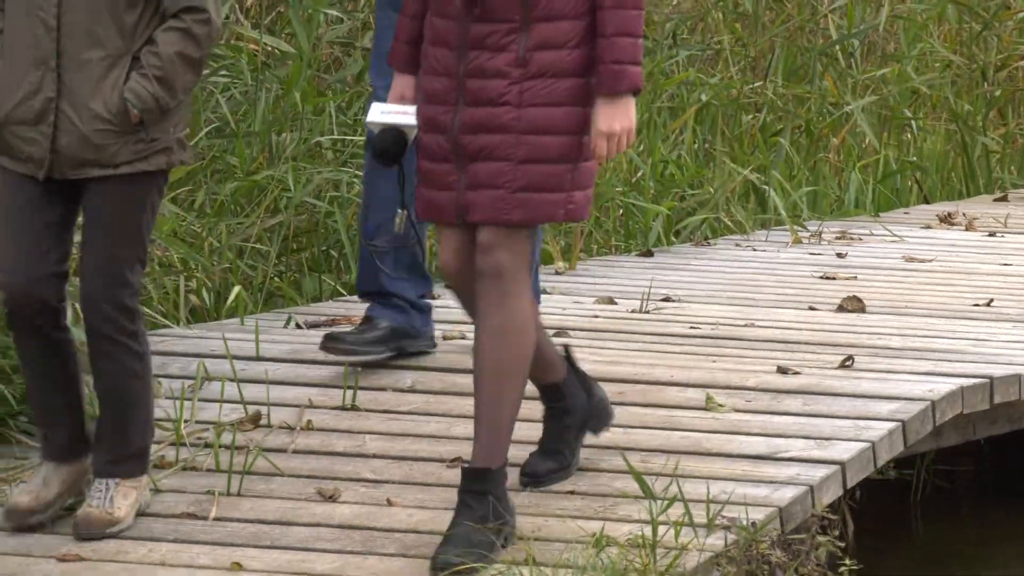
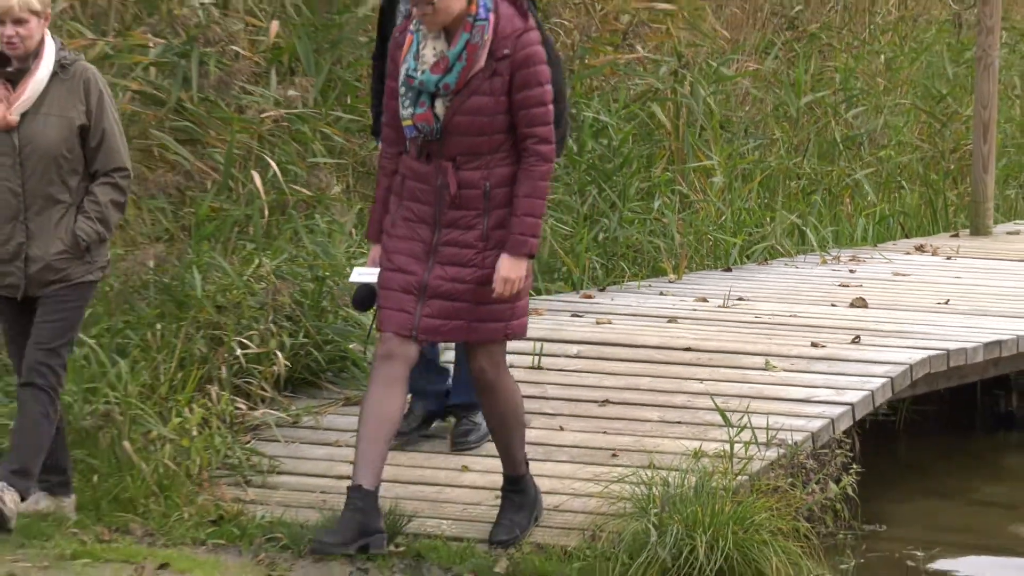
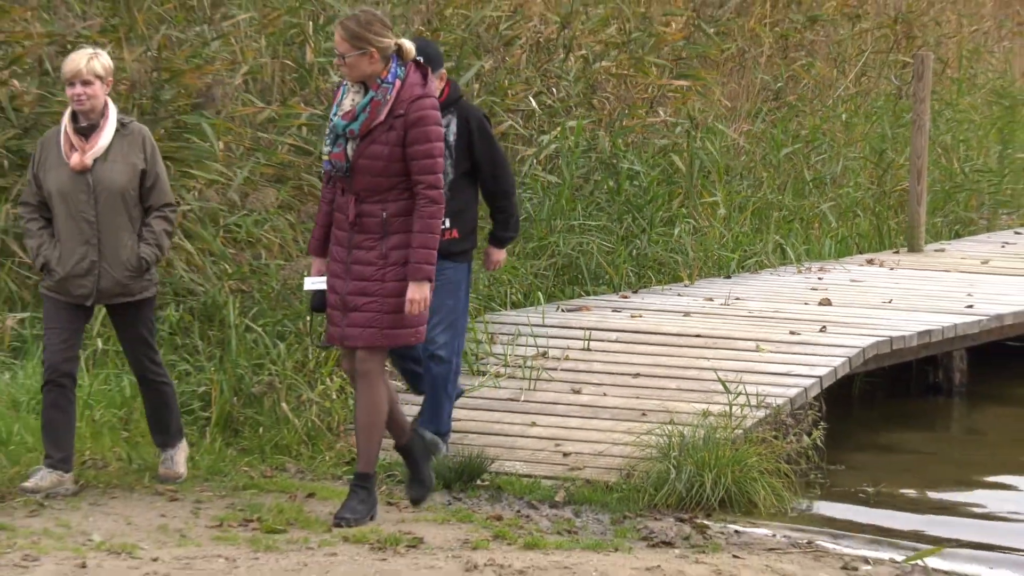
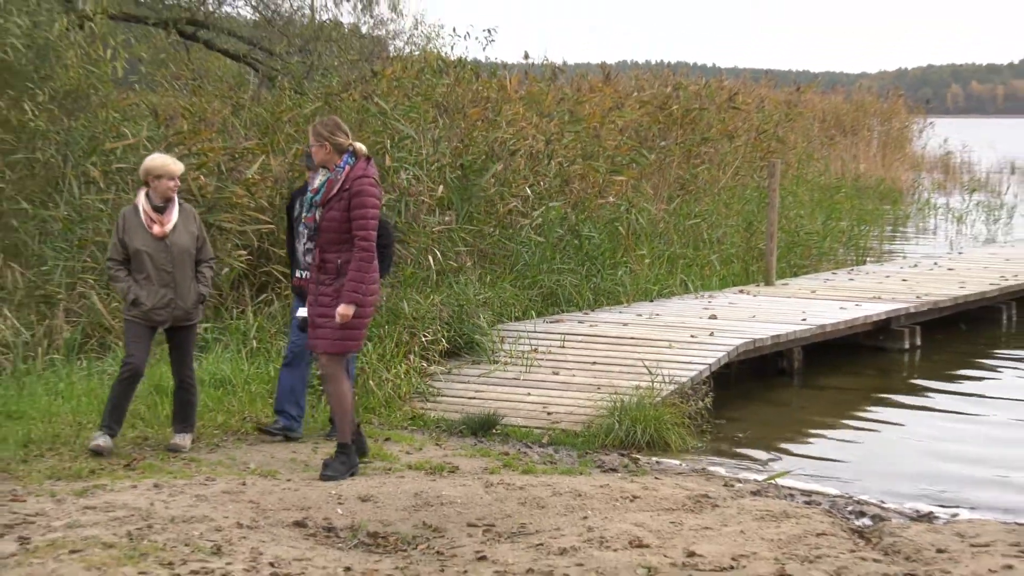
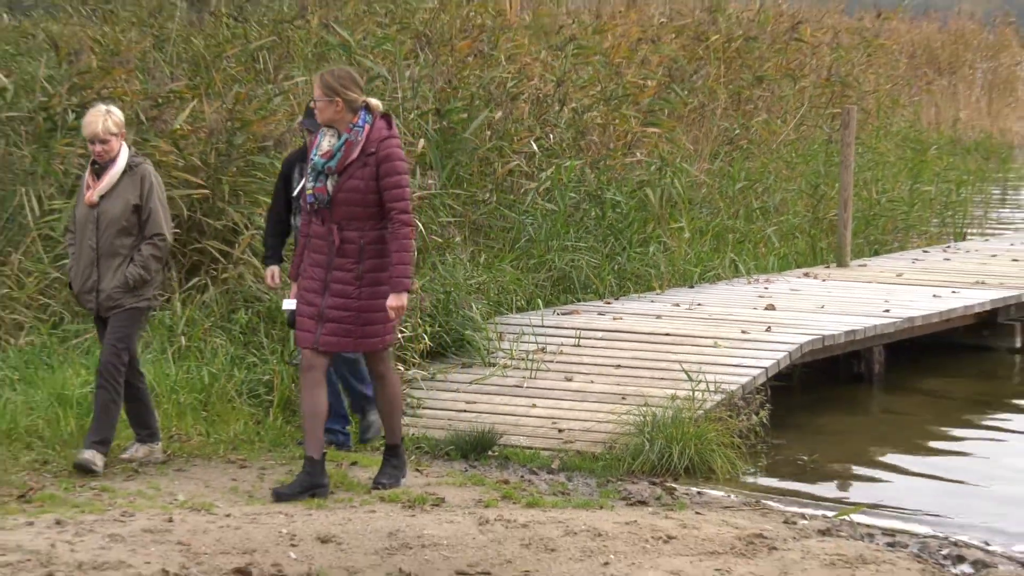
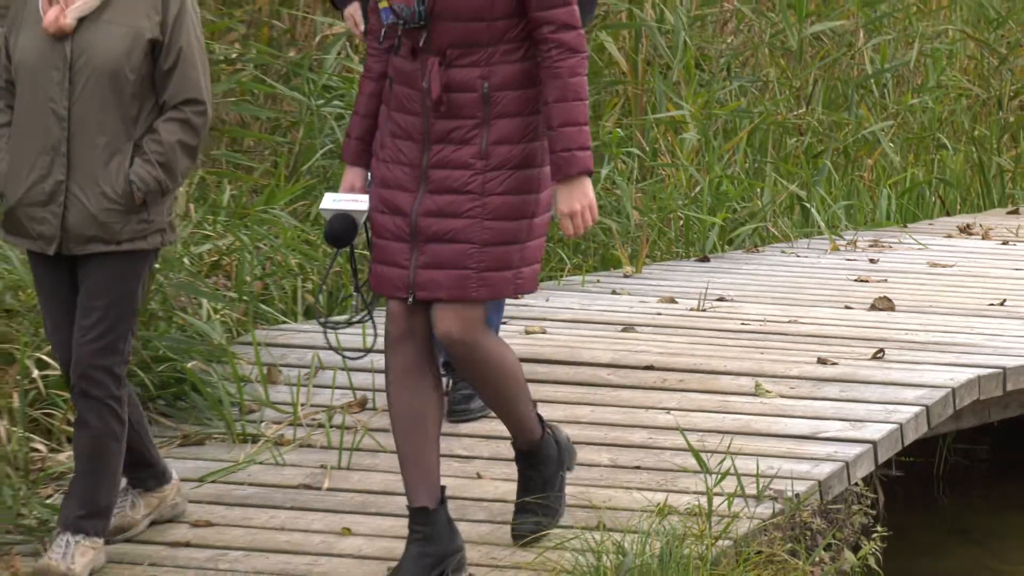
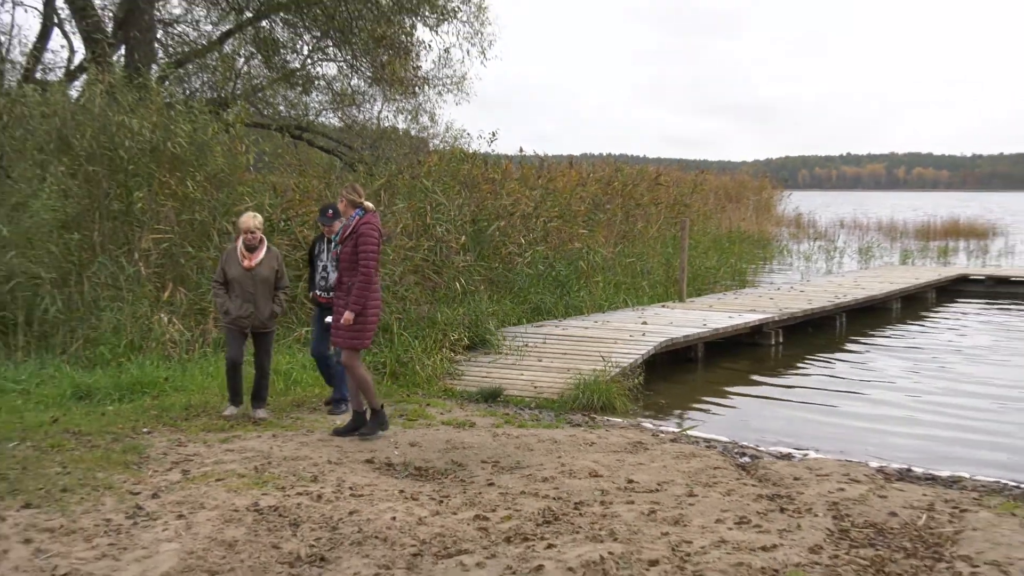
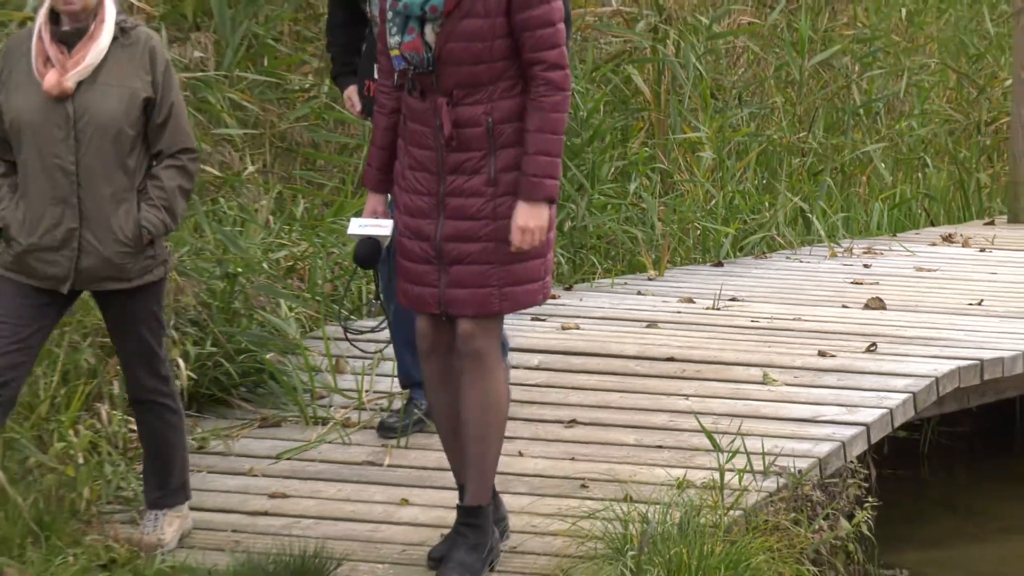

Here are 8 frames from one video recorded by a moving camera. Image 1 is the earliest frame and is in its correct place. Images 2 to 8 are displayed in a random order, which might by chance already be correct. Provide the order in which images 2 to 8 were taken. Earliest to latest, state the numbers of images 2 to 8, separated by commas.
6, 8, 2, 3, 5, 4, 7
